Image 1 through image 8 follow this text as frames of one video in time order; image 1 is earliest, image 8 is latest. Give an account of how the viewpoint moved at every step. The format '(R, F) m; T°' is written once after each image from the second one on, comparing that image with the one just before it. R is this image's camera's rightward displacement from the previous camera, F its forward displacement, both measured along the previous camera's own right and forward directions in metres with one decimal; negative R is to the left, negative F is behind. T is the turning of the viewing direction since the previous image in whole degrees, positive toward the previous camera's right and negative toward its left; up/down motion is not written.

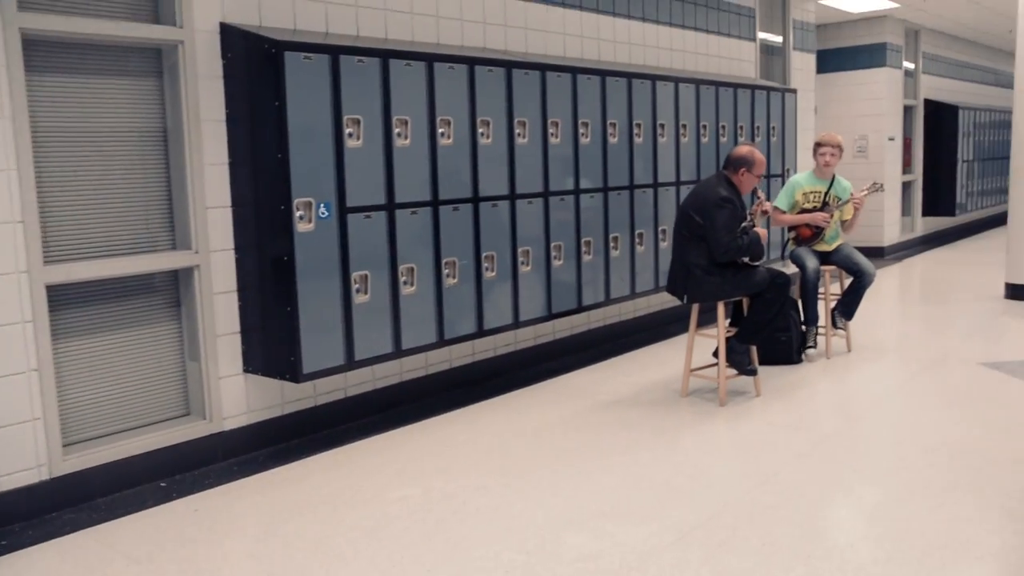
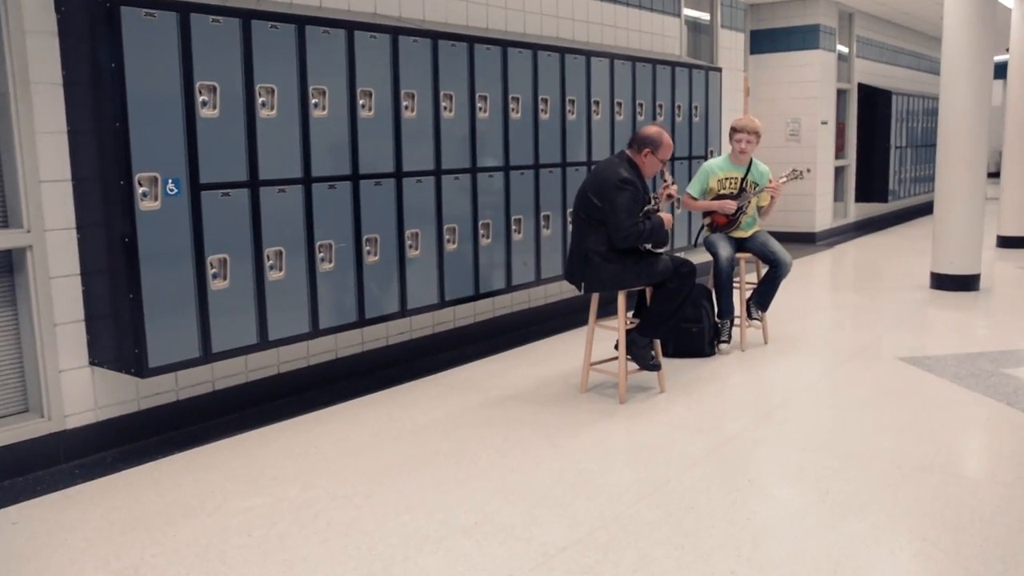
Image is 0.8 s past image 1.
(+0.3, +0.3) m; +3°
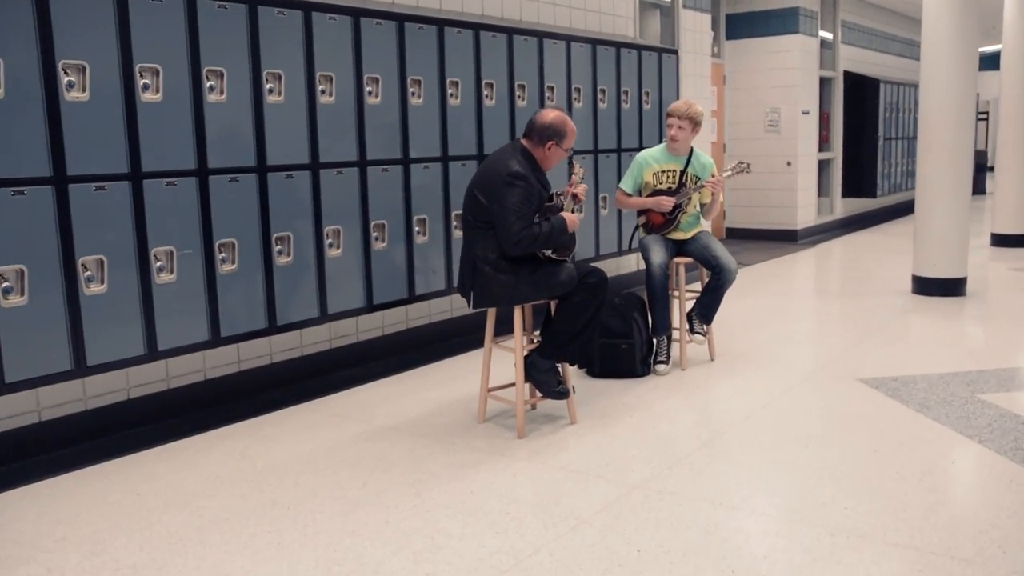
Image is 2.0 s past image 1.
(+0.5, +0.6) m; 0°
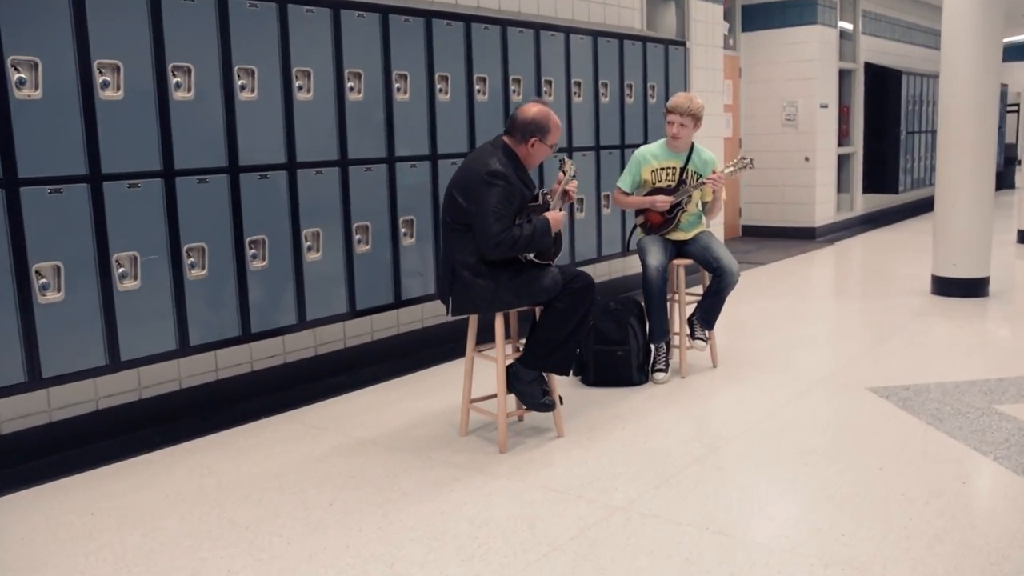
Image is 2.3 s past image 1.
(-0.2, -0.2) m; -2°
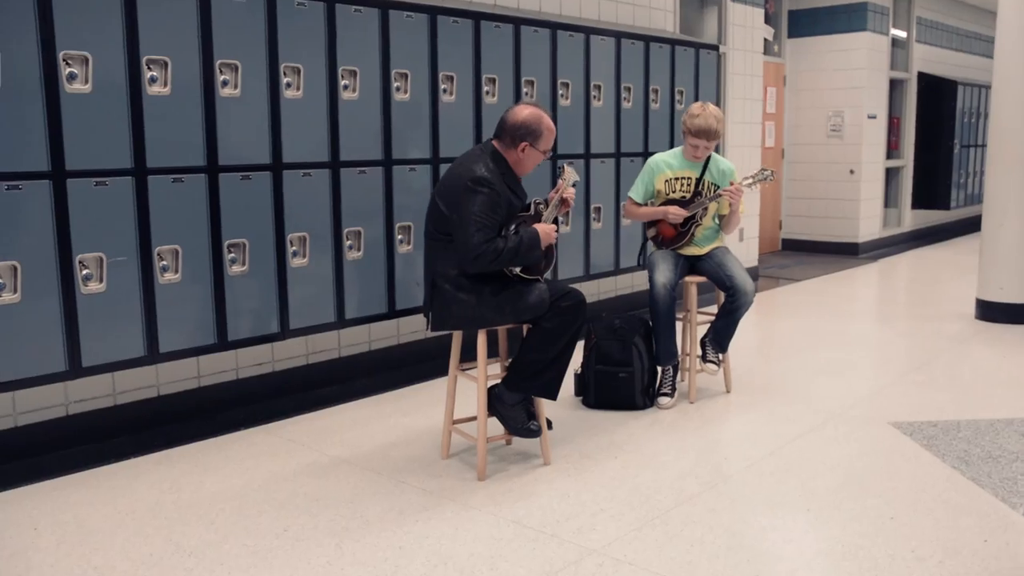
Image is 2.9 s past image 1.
(-0.1, -0.2) m; -3°
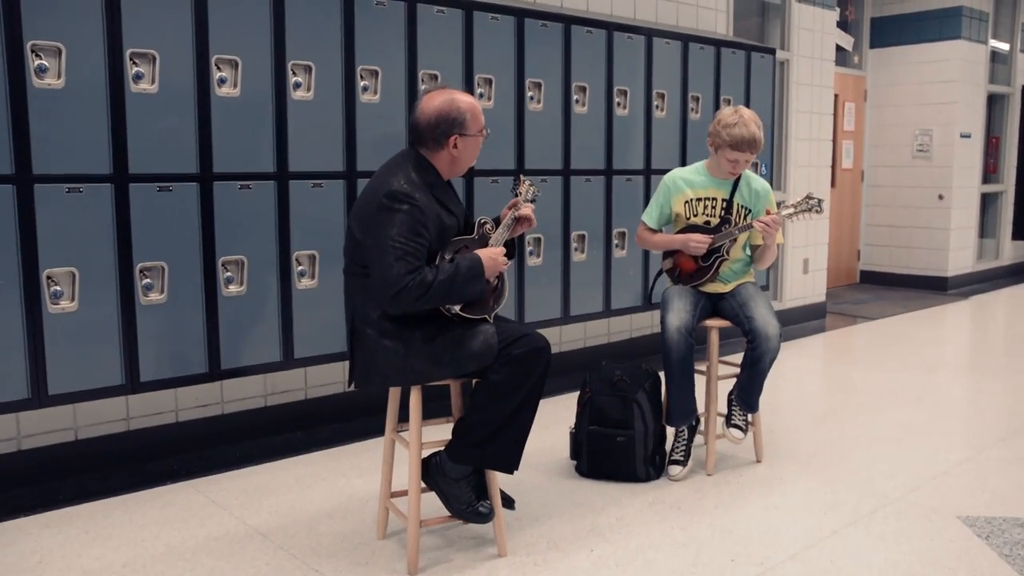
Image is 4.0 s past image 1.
(+0.4, +0.7) m; -5°
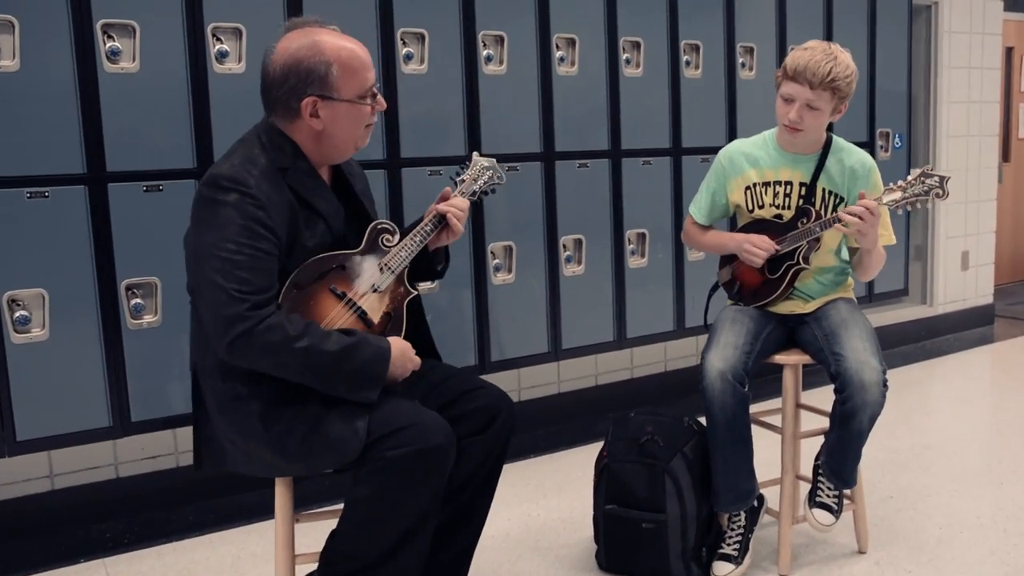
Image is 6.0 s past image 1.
(+0.4, +0.9) m; -10°
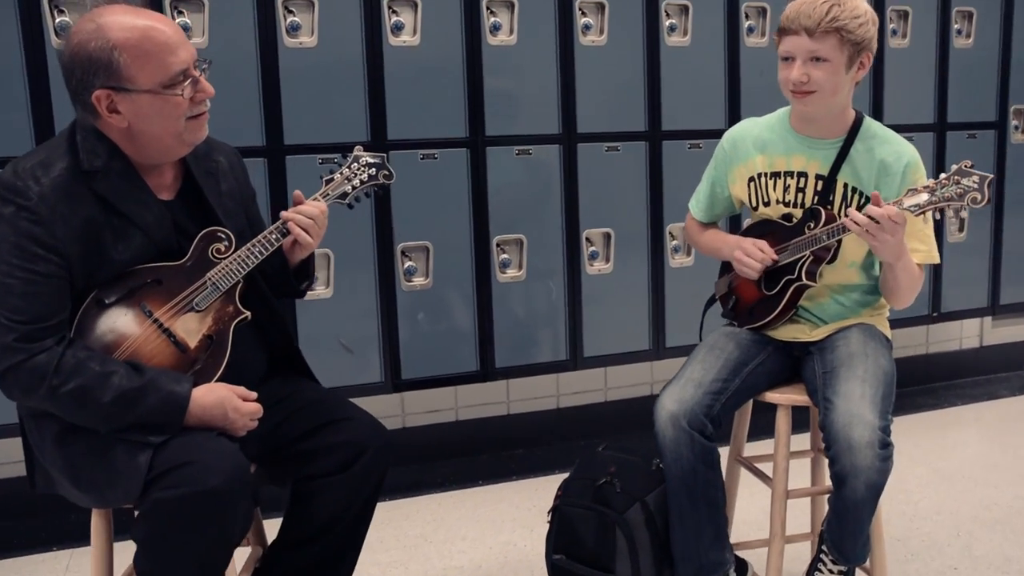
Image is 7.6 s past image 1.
(+0.5, +0.4) m; -12°
